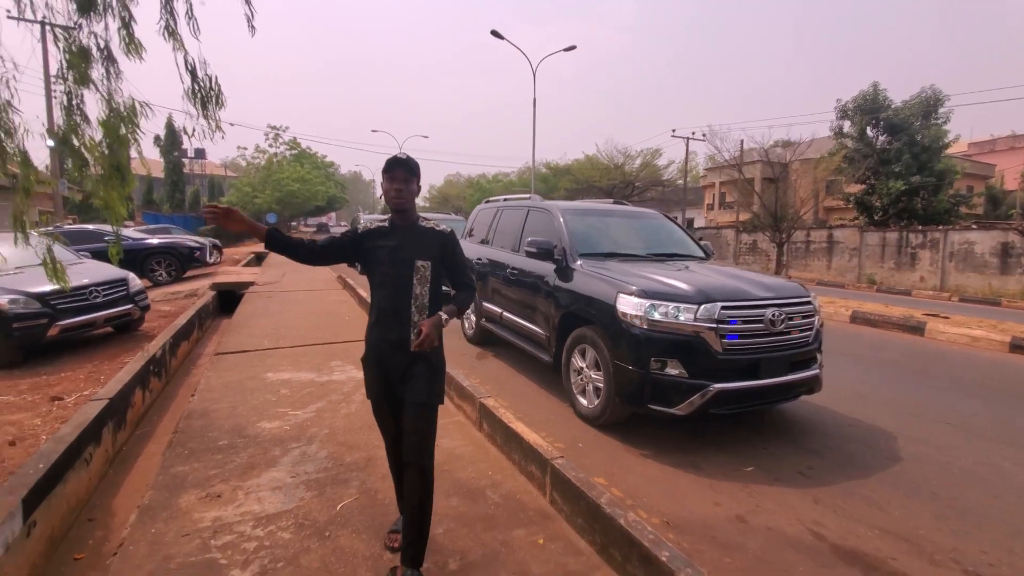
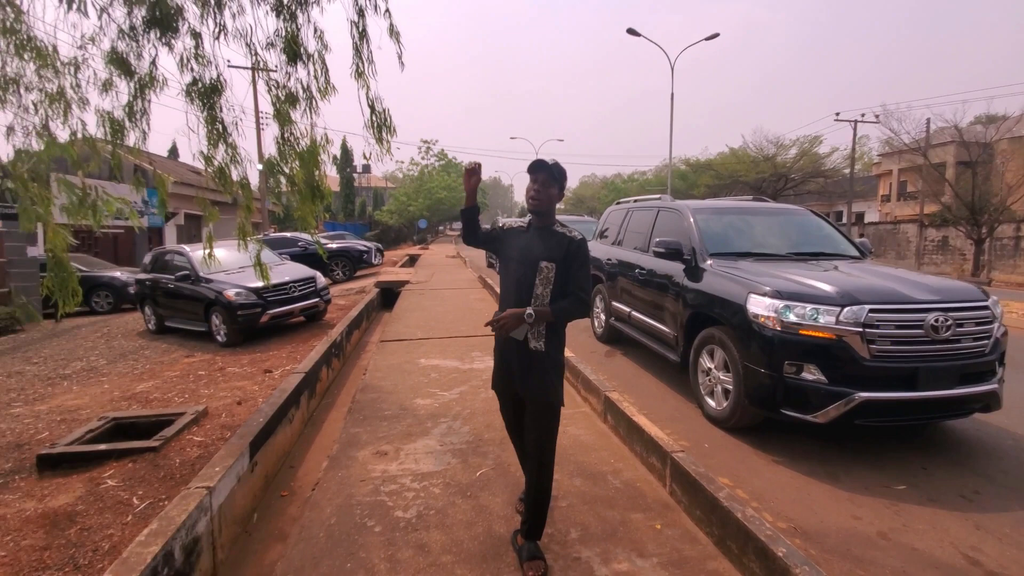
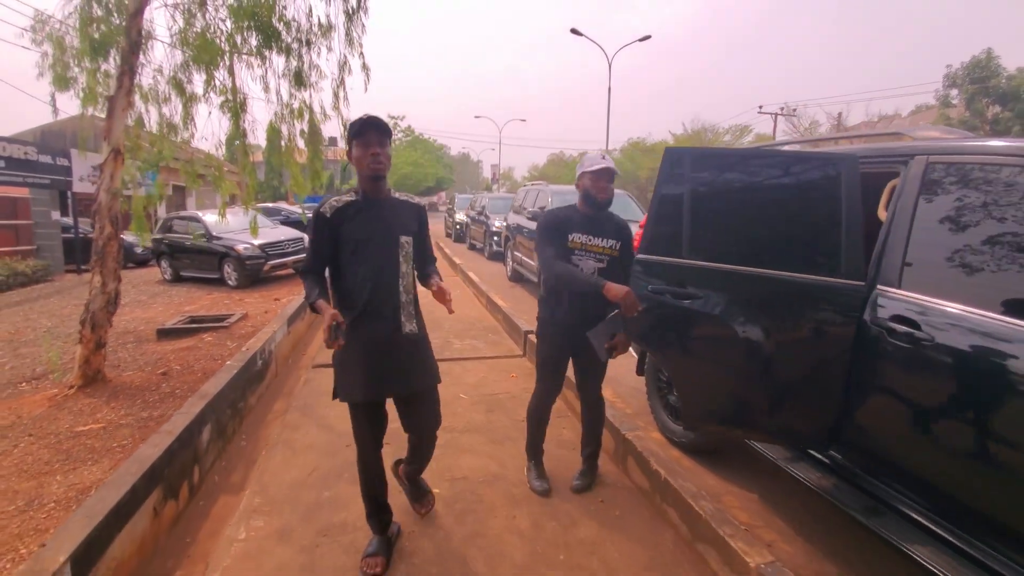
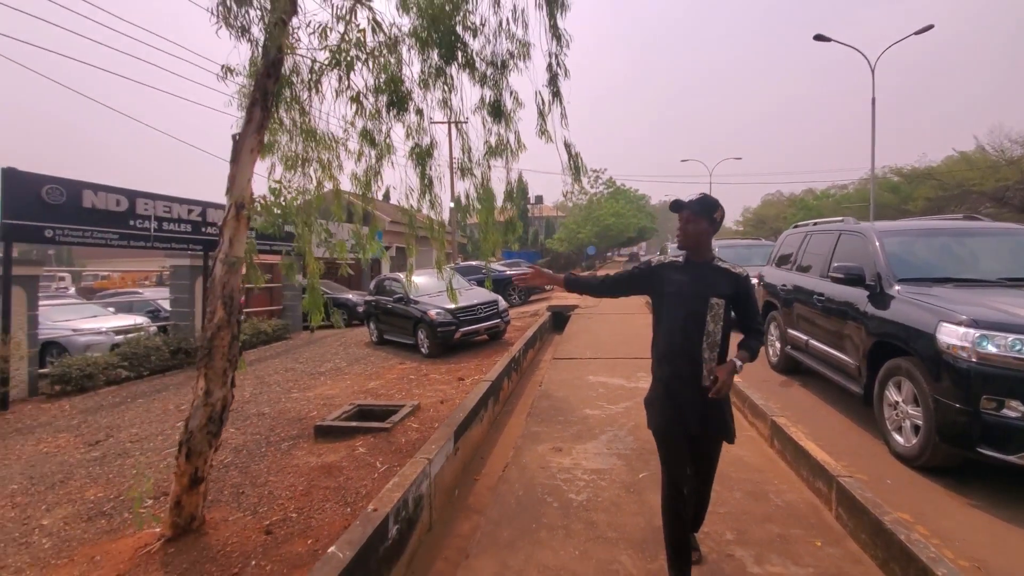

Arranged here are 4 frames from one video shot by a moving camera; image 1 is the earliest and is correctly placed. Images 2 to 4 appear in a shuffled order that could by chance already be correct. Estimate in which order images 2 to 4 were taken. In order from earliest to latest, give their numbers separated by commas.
2, 4, 3
